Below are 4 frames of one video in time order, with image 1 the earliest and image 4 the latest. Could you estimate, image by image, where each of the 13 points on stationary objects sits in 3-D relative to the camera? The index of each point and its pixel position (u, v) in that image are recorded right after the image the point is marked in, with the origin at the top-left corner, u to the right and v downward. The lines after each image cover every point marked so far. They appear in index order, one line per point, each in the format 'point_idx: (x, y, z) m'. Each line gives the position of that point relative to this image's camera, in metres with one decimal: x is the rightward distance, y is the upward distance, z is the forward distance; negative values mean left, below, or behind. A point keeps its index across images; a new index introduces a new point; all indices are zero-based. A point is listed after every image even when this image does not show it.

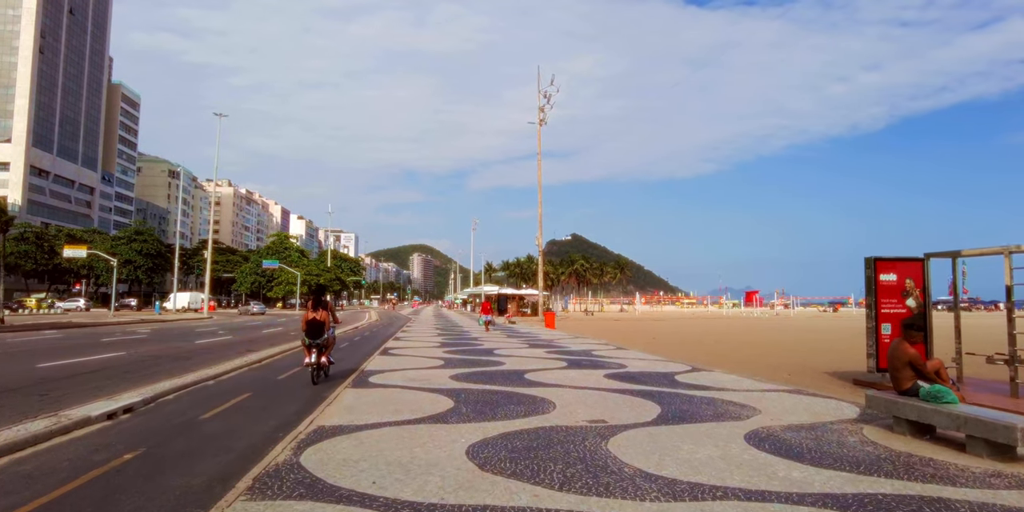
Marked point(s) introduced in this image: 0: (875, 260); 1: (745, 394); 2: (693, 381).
0: (+7.4, -0.1, +13.3) m
1: (+4.1, -2.5, +11.6) m
2: (+3.8, -2.6, +13.3) m
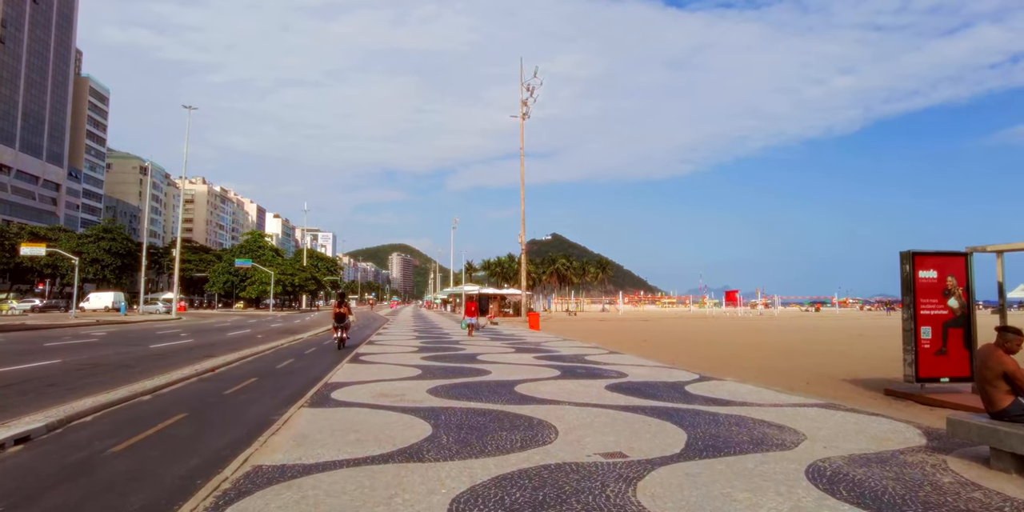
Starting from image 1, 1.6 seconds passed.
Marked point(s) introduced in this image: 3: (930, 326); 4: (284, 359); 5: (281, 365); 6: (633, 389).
0: (+7.2, 0.0, +11.7) m
1: (+3.9, -2.3, +9.9) m
2: (+3.6, -2.5, +11.6) m
3: (+7.4, -1.3, +11.6) m
4: (-6.4, -2.9, +18.1) m
5: (-5.9, -2.8, +16.7) m
6: (+2.2, -2.5, +12.1) m
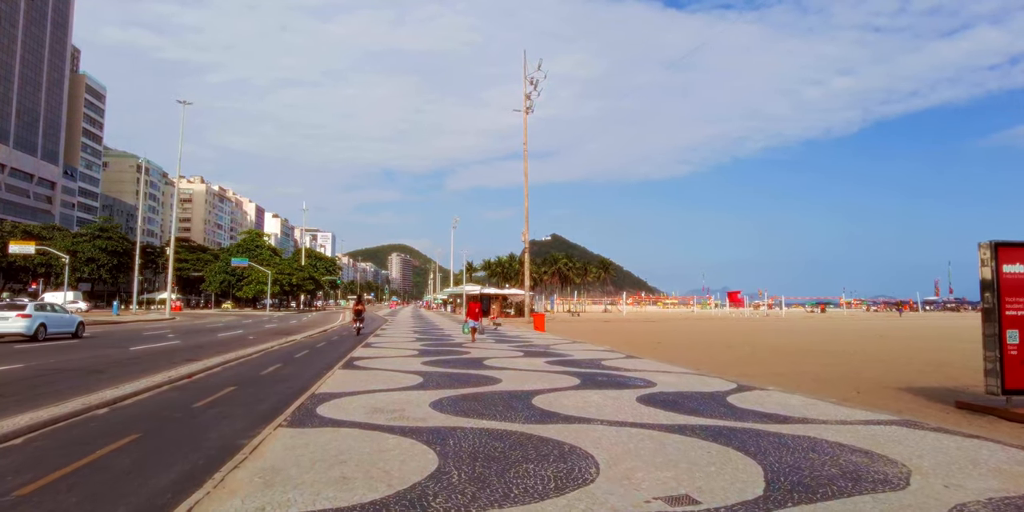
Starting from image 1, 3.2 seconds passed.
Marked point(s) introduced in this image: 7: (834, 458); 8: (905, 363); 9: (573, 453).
0: (+7.4, +0.2, +10.0) m
1: (+4.2, -2.2, +8.2) m
2: (+3.8, -2.3, +9.9) m
3: (+7.7, -1.1, +10.0) m
4: (-6.1, -2.8, +16.5) m
5: (-5.7, -2.7, +15.1) m
6: (+2.5, -2.3, +10.4) m
7: (+3.3, -2.1, +6.8) m
8: (+11.5, -3.1, +19.0) m
9: (+0.6, -2.0, +6.6) m
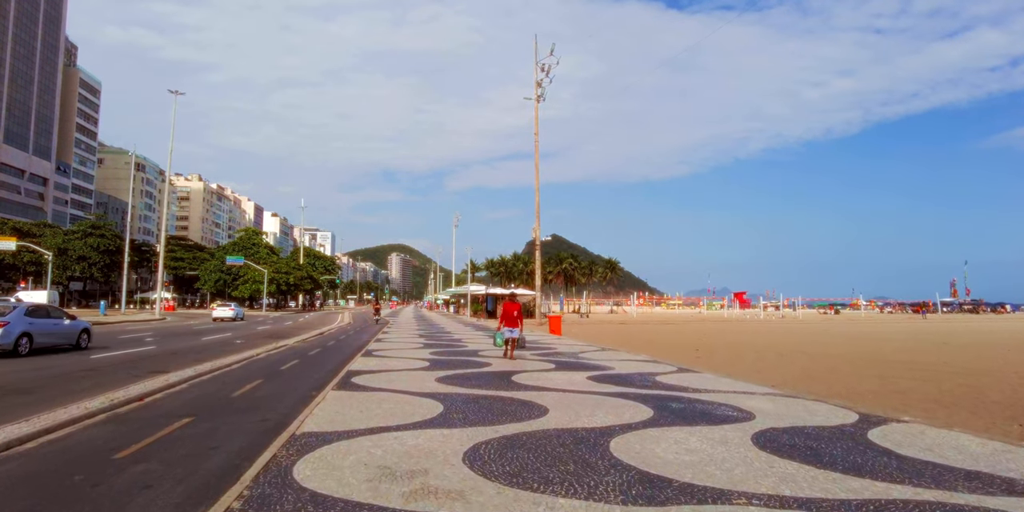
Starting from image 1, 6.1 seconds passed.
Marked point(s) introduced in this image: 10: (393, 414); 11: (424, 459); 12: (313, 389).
0: (+8.2, +0.3, +6.9) m
1: (+5.0, -2.0, +5.0) m
2: (+4.6, -2.2, +6.7) m
3: (+8.4, -1.0, +6.8) m
4: (-5.4, -2.5, +13.3) m
5: (-4.9, -2.5, +11.9) m
6: (+3.3, -2.2, +7.3) m
7: (+4.1, -1.9, +3.6) m
8: (+12.2, -3.0, +15.8) m
9: (+1.4, -1.8, +3.5) m
10: (-1.6, -2.1, +8.9) m
11: (-0.9, -1.9, +6.2) m
12: (-3.6, -2.4, +11.7) m
